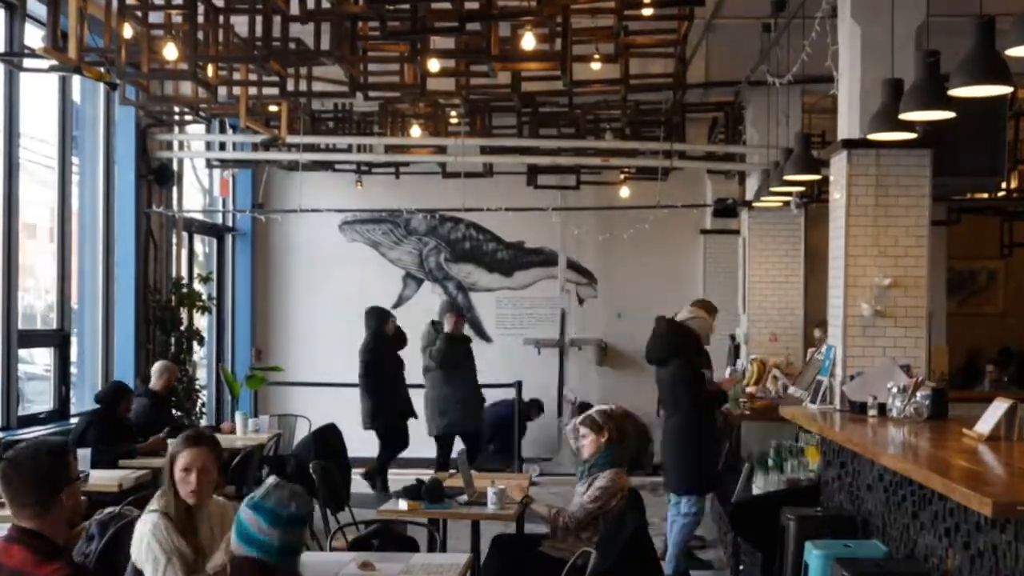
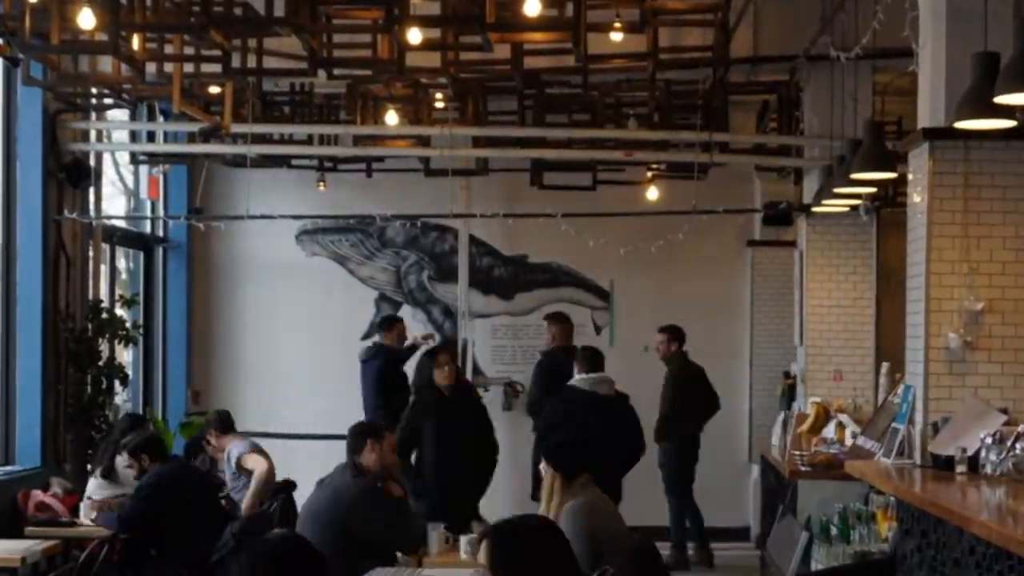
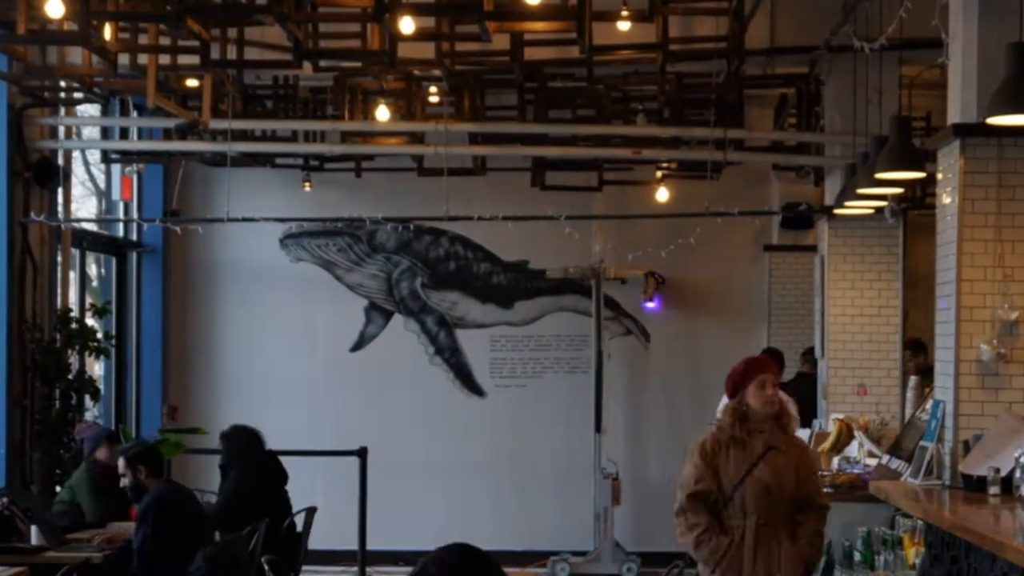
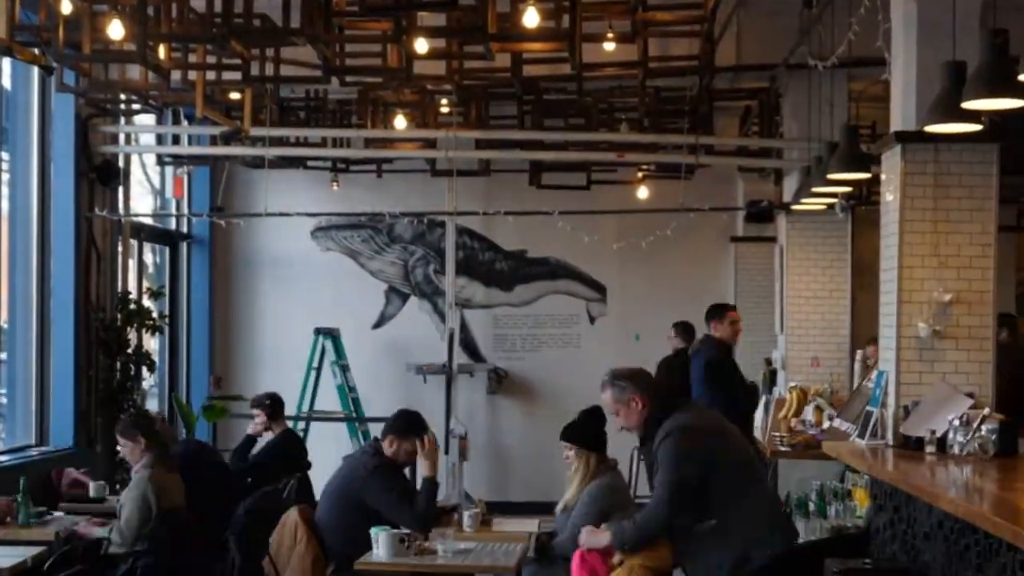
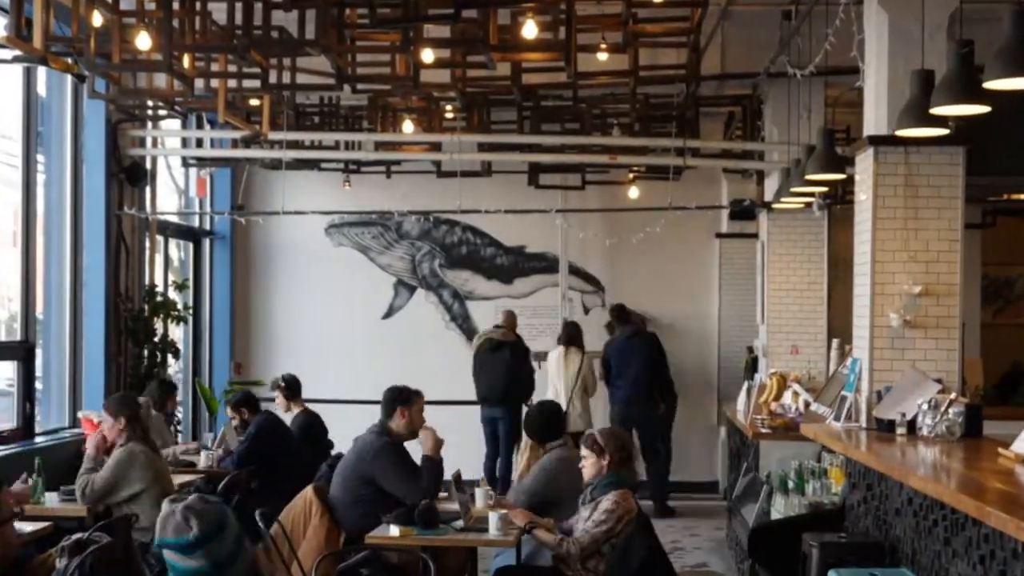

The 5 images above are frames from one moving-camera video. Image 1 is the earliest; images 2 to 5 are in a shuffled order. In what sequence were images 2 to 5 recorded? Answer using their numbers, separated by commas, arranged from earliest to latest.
5, 4, 2, 3
